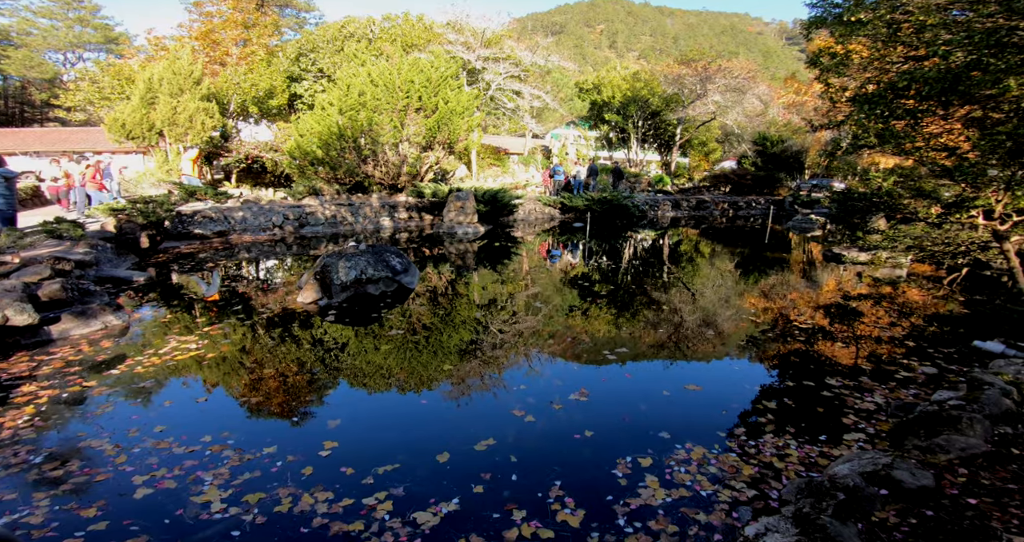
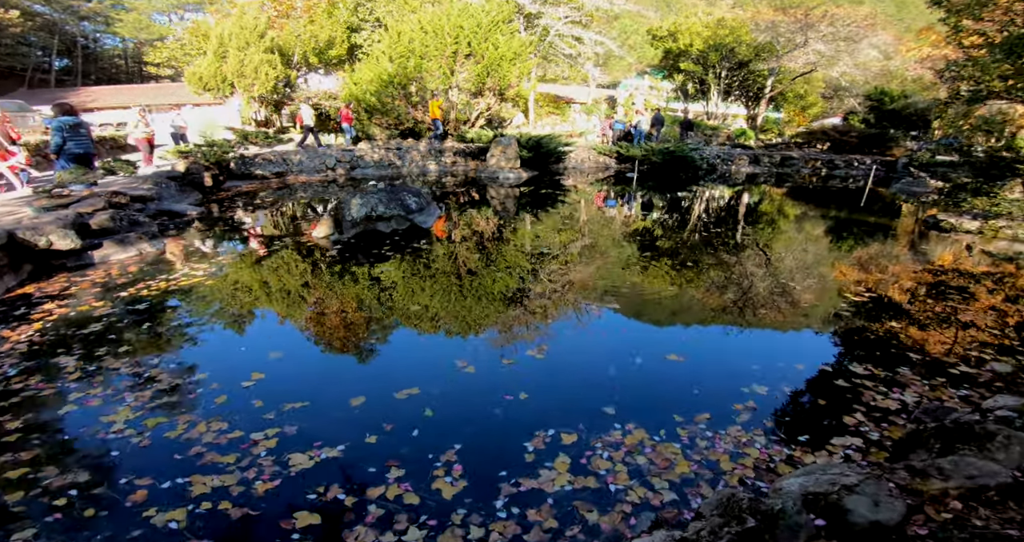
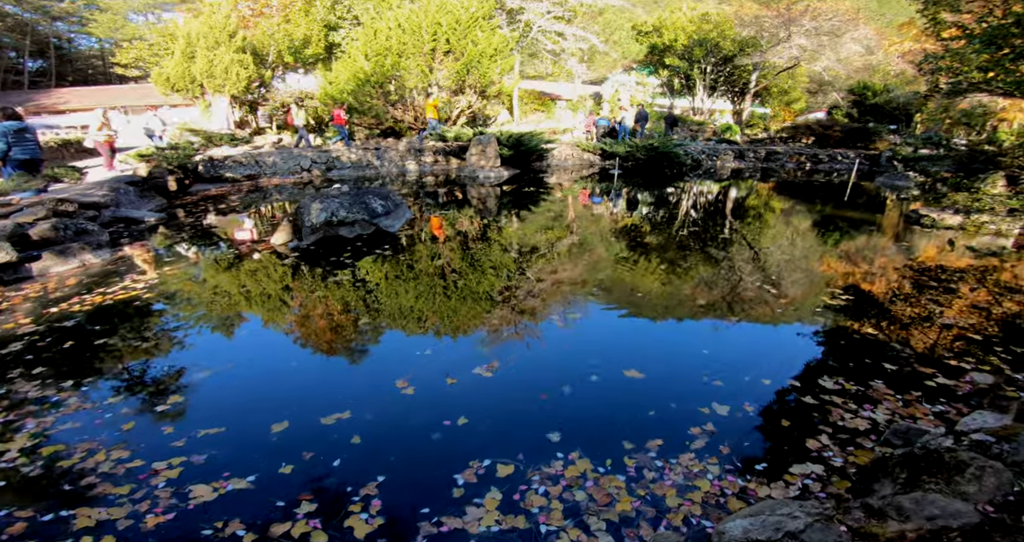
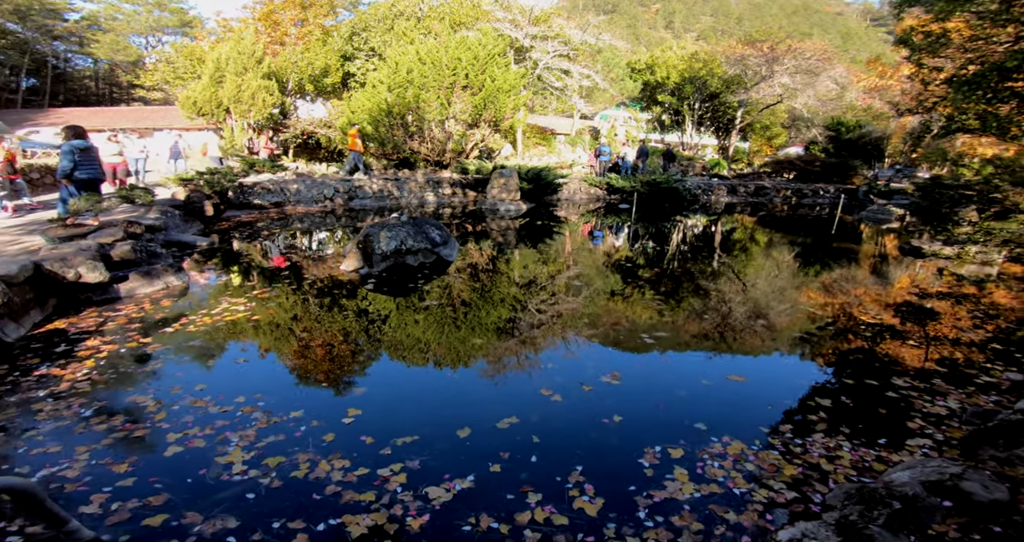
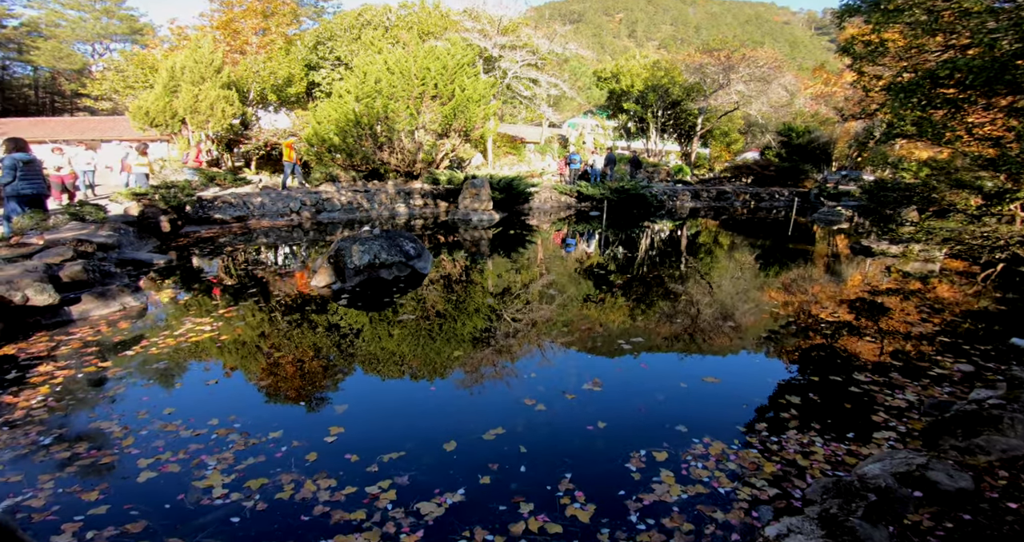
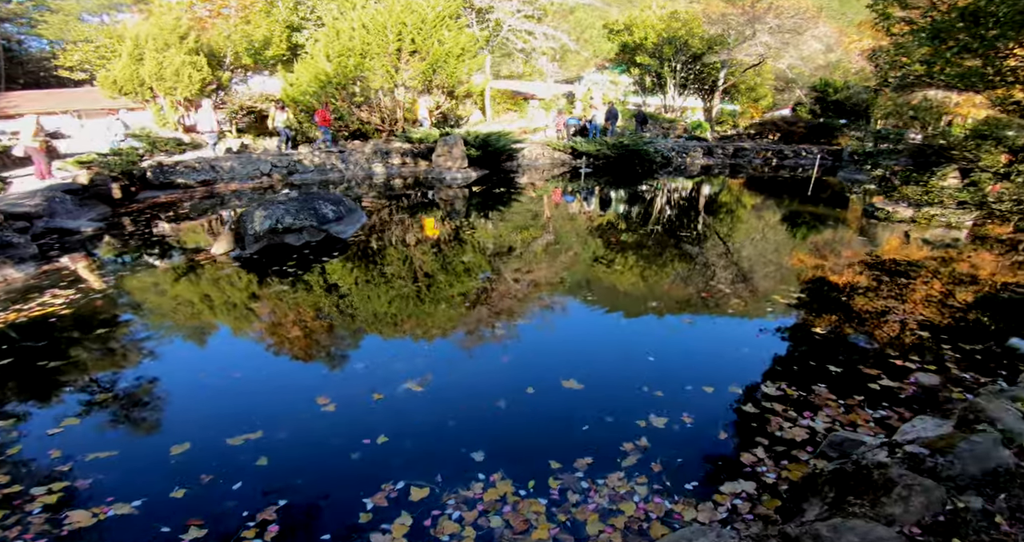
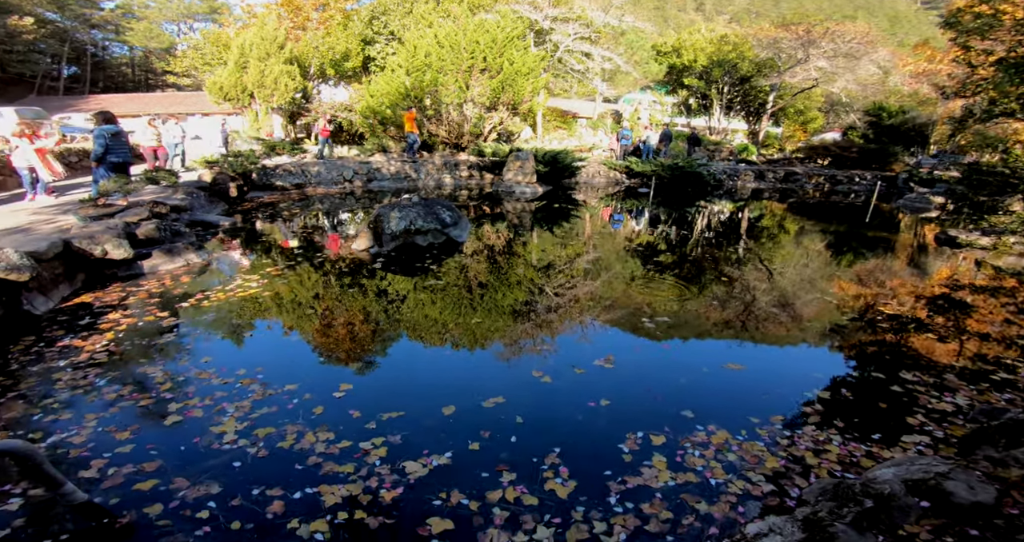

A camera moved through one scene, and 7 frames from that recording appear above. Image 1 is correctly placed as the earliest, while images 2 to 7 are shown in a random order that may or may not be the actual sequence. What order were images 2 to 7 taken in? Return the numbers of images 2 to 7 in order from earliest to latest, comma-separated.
5, 4, 7, 2, 3, 6
